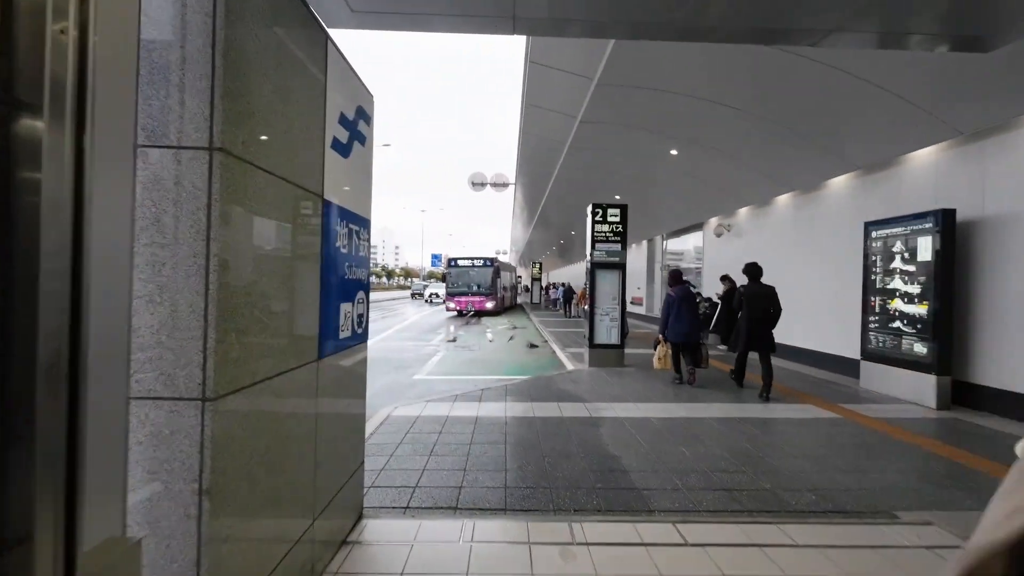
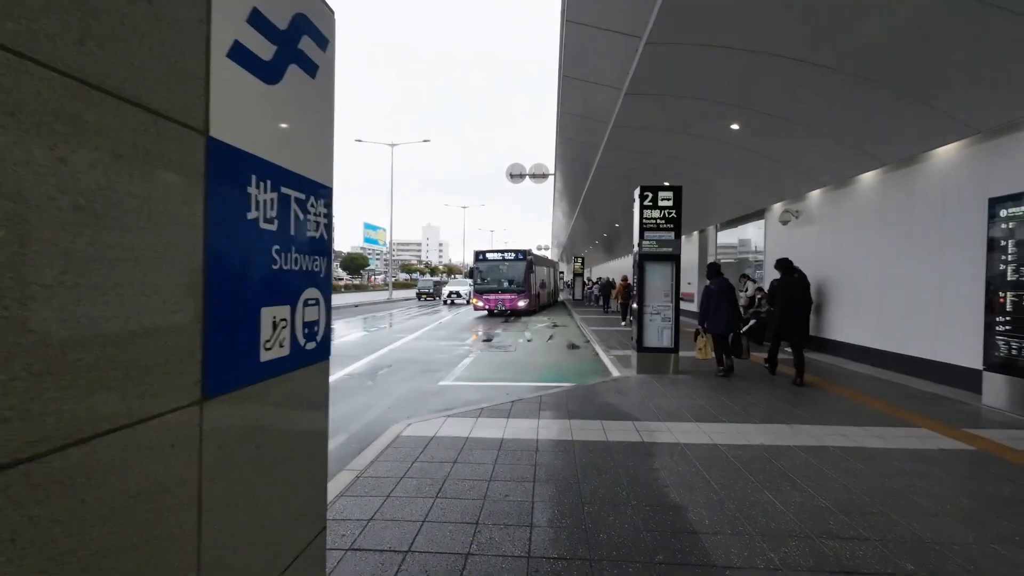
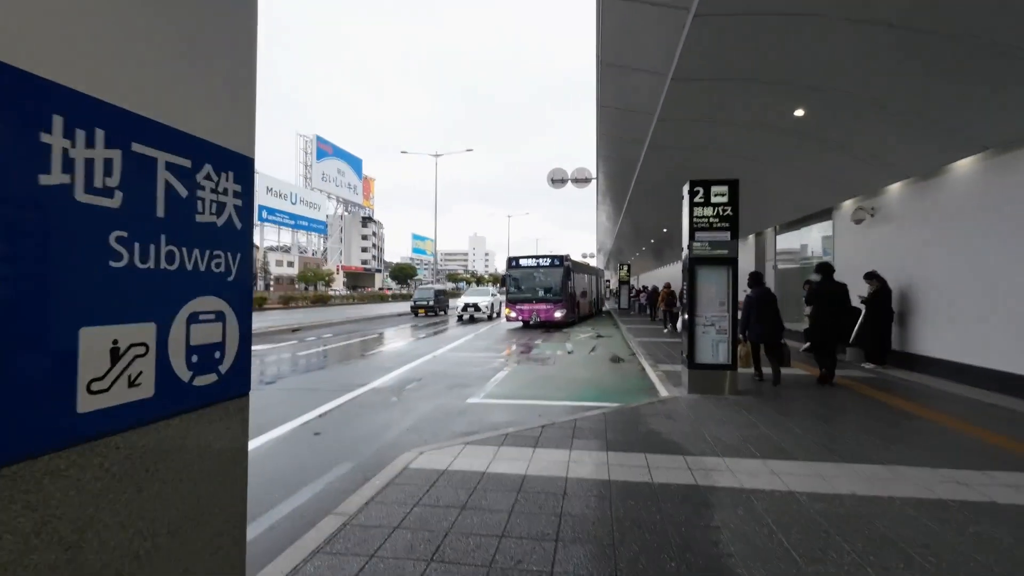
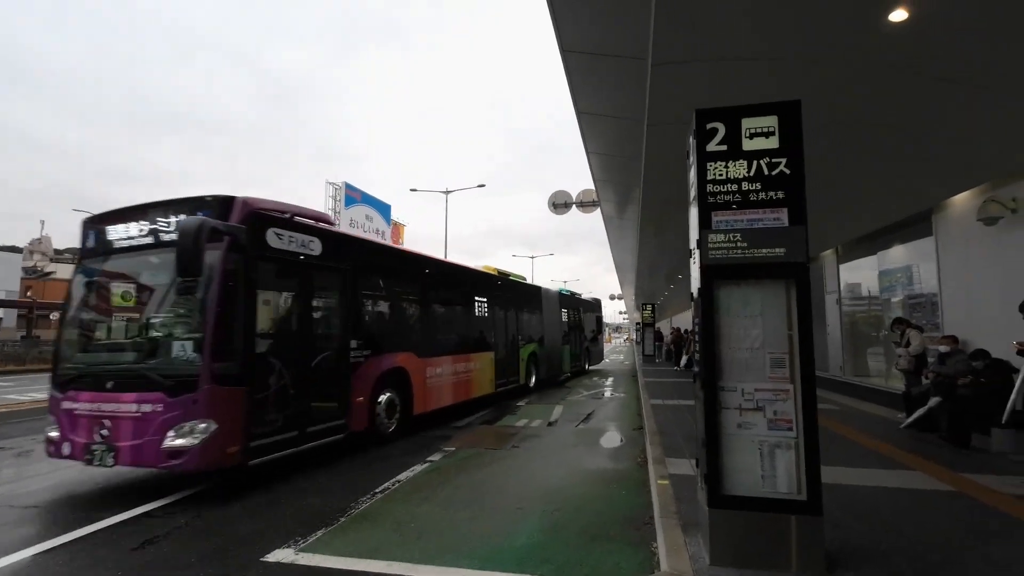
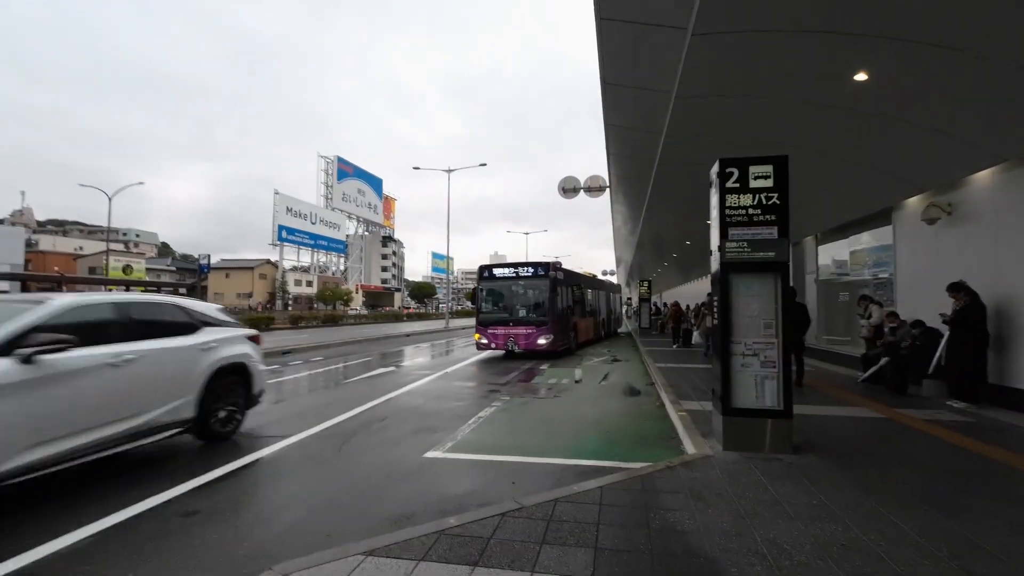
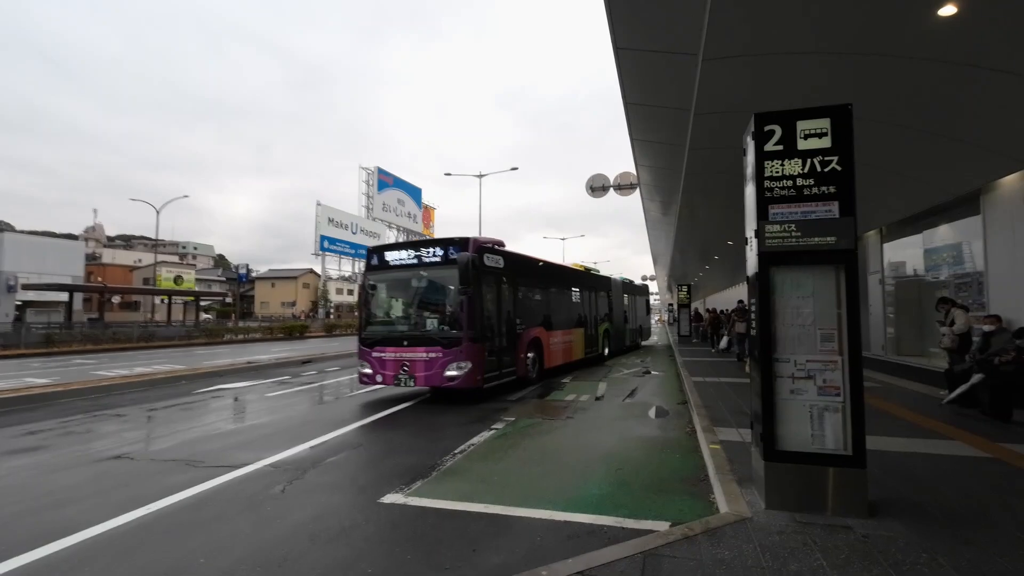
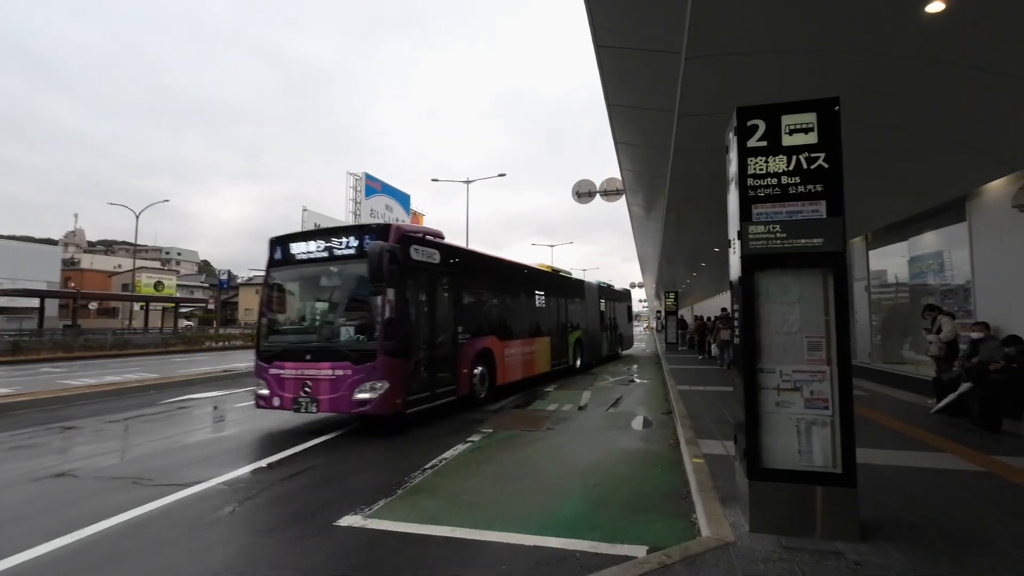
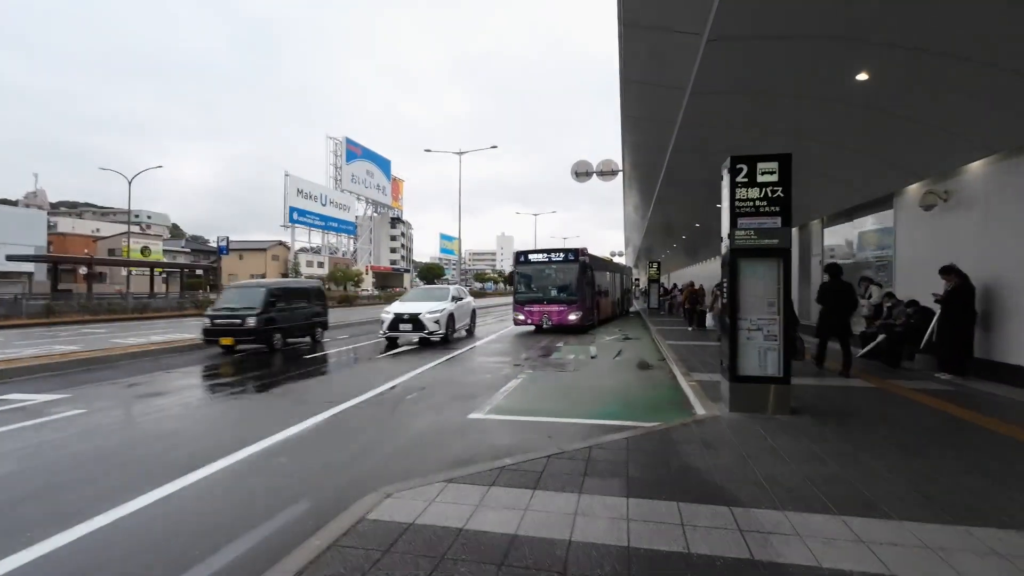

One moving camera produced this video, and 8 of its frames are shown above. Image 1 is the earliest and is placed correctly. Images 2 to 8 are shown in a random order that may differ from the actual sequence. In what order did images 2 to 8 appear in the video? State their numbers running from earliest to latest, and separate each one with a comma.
2, 3, 8, 5, 6, 7, 4
